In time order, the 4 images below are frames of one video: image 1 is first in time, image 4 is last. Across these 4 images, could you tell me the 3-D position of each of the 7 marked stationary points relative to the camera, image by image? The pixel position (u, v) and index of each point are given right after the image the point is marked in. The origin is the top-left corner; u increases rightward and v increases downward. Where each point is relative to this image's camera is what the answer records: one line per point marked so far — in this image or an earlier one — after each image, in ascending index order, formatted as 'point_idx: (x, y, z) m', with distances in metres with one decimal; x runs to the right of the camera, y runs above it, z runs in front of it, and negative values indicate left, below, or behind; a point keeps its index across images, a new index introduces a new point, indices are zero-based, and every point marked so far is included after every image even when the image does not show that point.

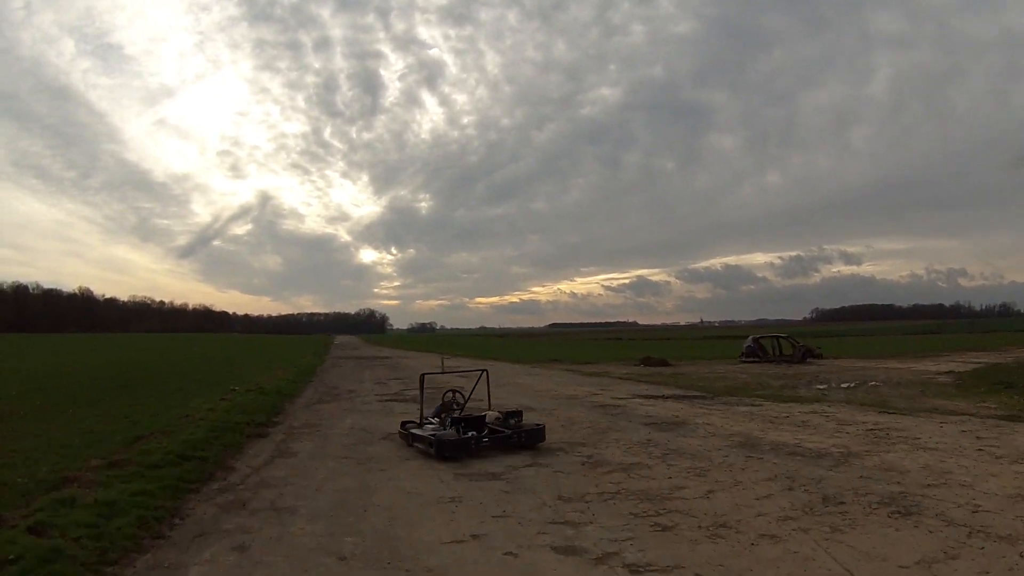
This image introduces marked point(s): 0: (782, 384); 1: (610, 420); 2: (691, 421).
0: (+6.0, -2.2, +15.4) m
1: (+1.2, -1.5, +7.9) m
2: (+2.2, -1.6, +8.1) m
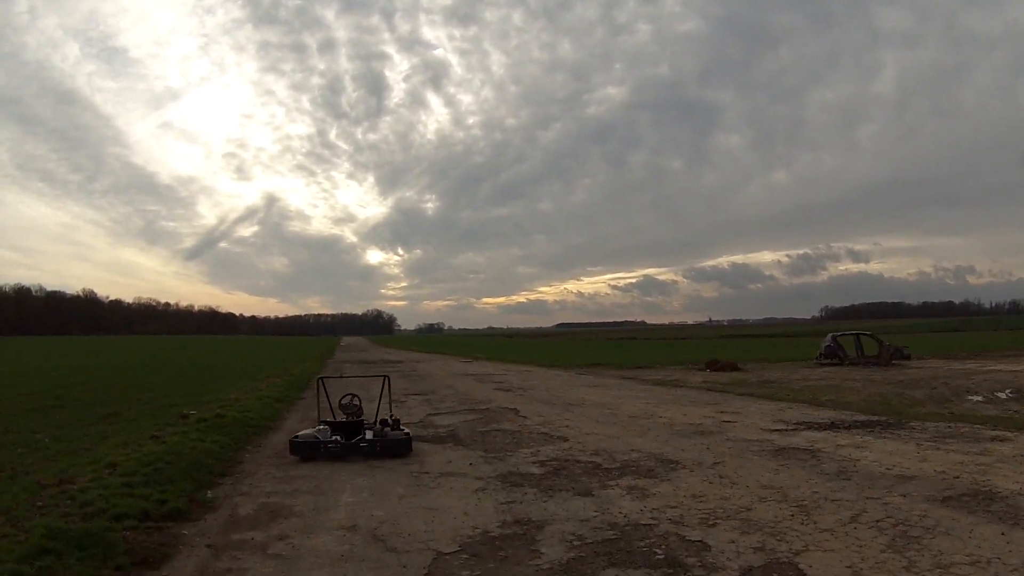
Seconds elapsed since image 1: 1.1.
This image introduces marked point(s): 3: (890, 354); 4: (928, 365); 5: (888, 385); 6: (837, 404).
0: (+7.0, -1.8, +11.7) m
1: (+2.1, -1.2, +4.3) m
2: (+3.1, -1.3, +4.4) m
3: (+11.0, -1.9, +20.0) m
4: (+11.8, -2.2, +19.7) m
5: (+7.4, -1.9, +13.5) m
6: (+4.8, -1.7, +10.1) m
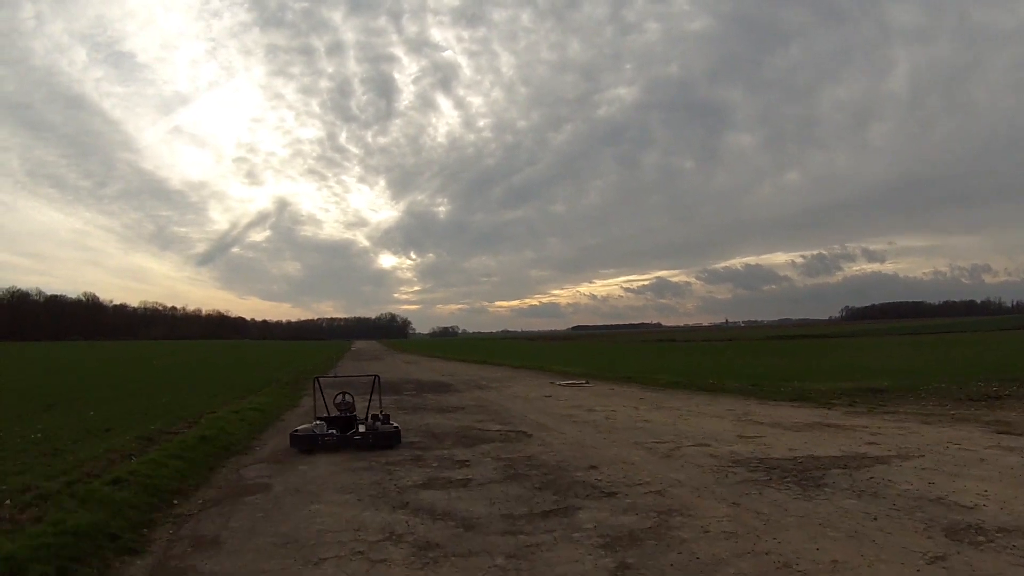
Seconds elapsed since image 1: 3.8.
0: (+9.2, -1.0, +1.8) m
1: (+4.2, -0.4, -5.6) m
2: (+5.1, -0.4, -5.5) m
3: (+13.3, -1.1, +10.0) m
4: (+14.2, -1.3, +9.7) m
5: (+9.6, -1.1, +3.6) m
6: (+7.0, -0.9, +0.3) m
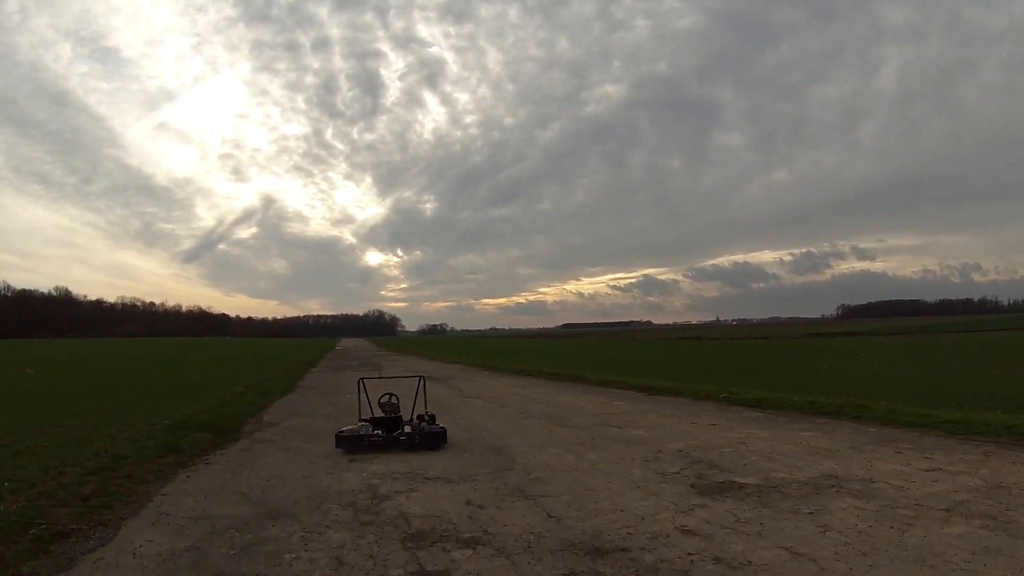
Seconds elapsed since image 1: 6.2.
0: (+10.5, -0.6, -3.9) m
1: (+5.6, 0.0, -11.4) m
2: (+6.5, 0.0, -11.2) m
3: (+14.4, -0.6, +4.4) m
4: (+15.3, -0.9, +4.1) m
5: (+10.9, -0.6, -2.1) m
6: (+8.3, -0.4, -5.5) m
